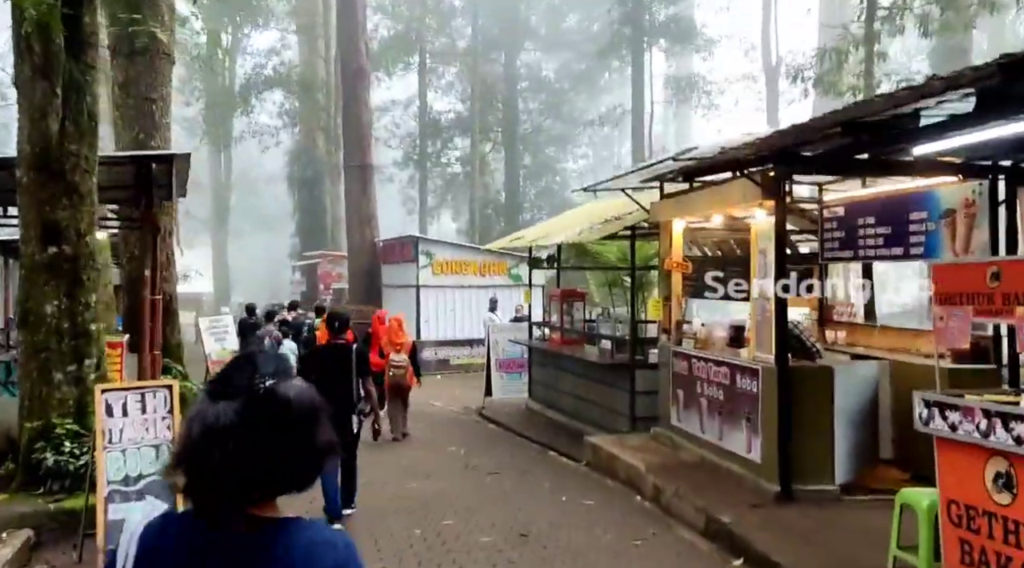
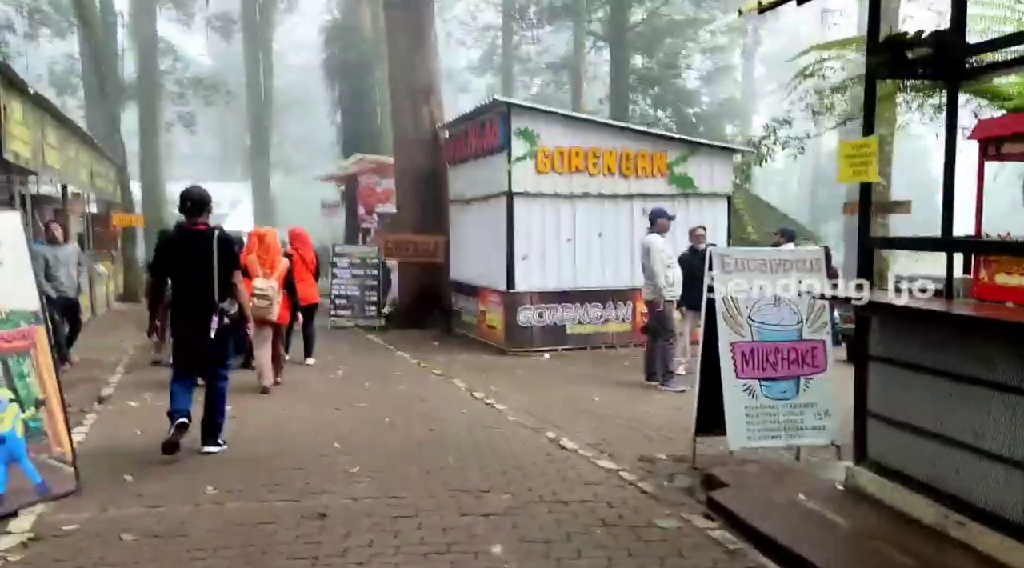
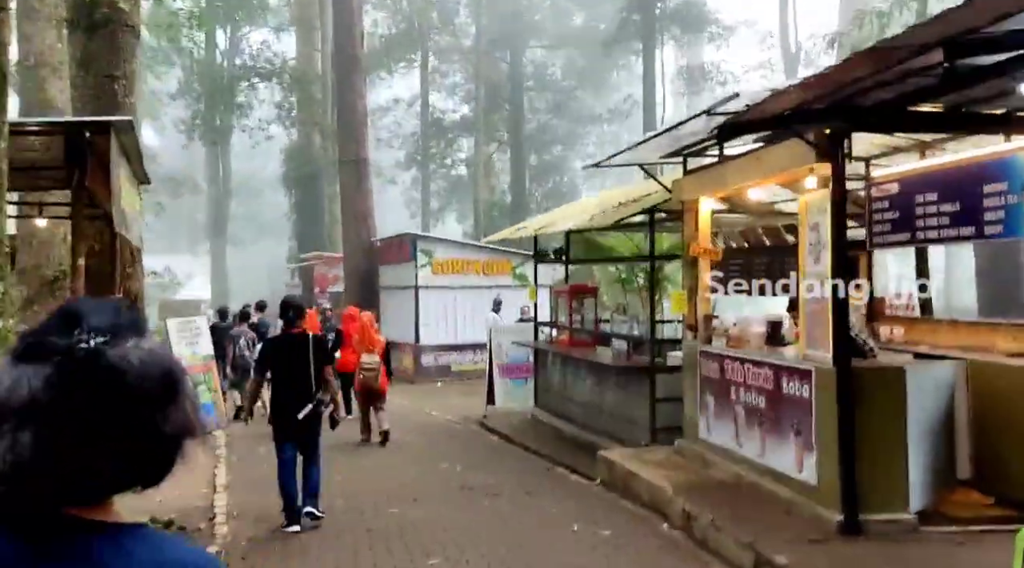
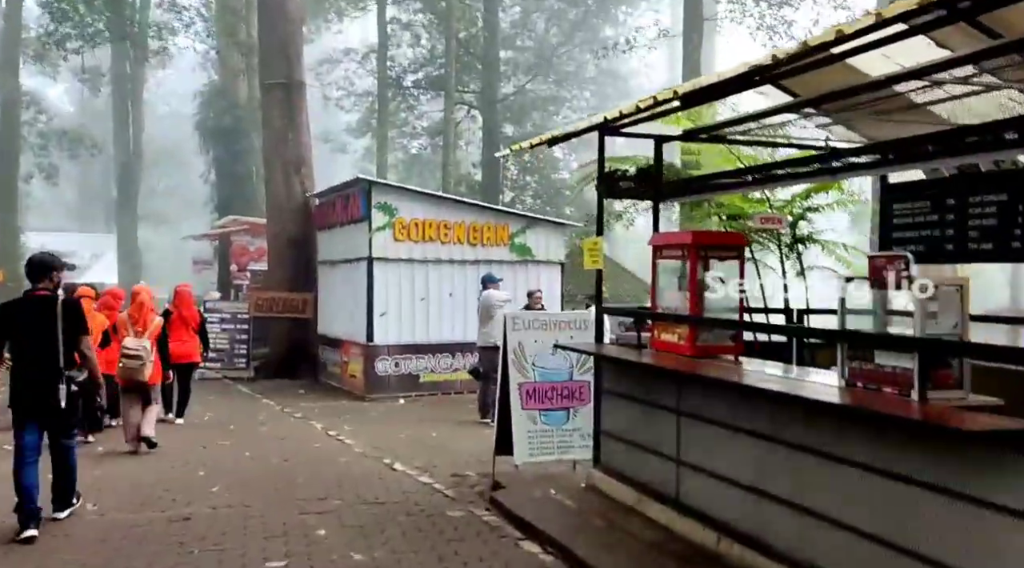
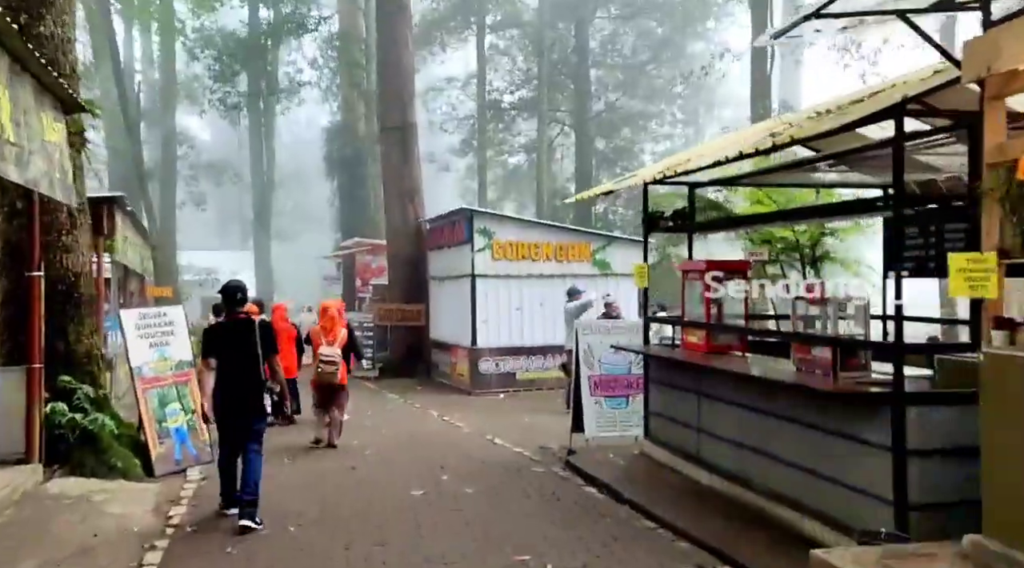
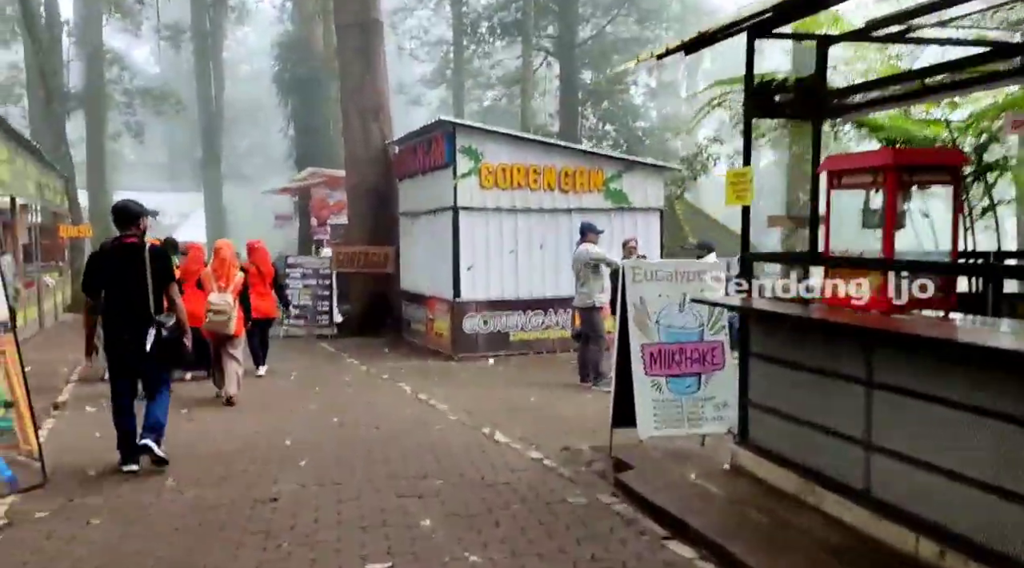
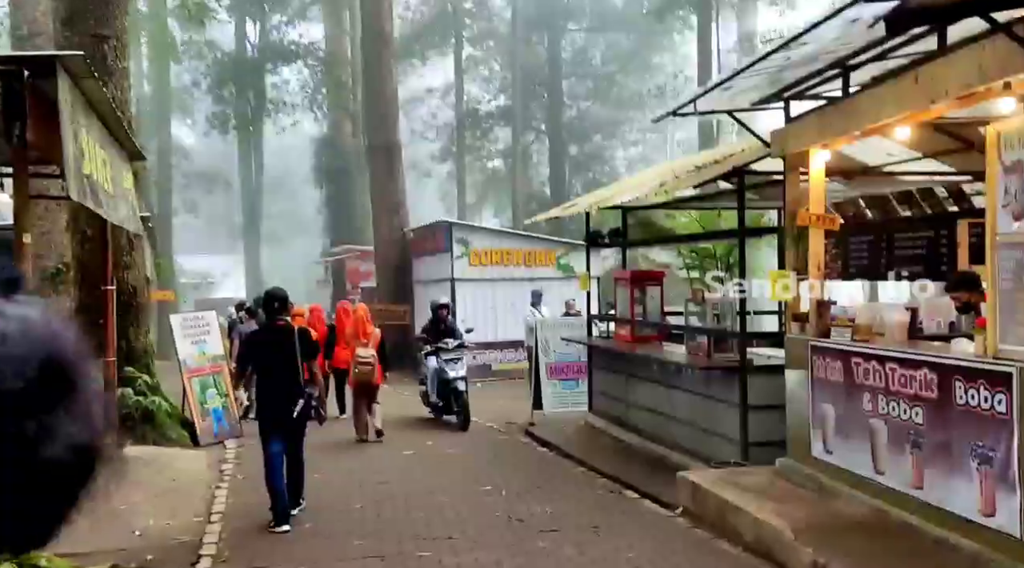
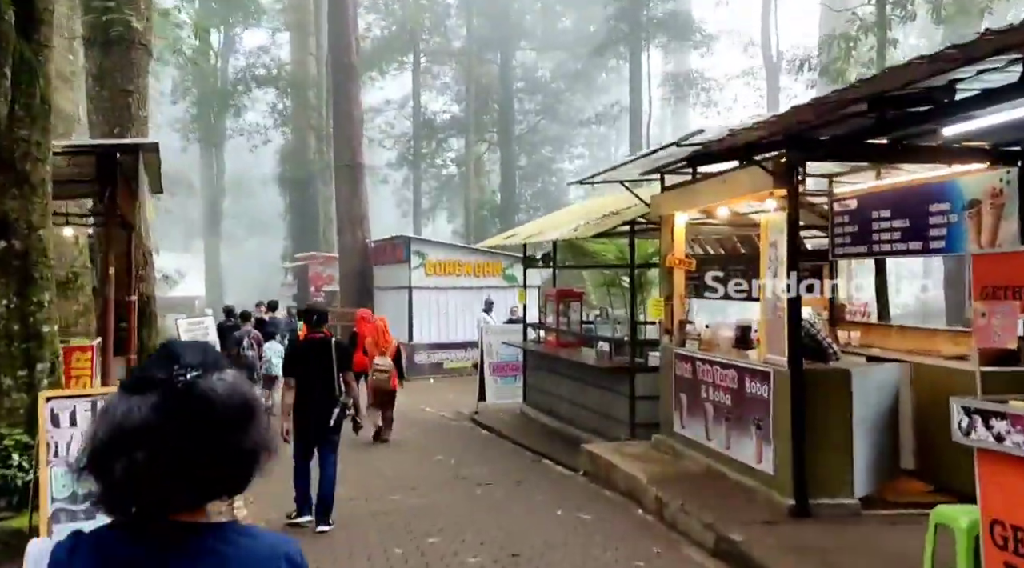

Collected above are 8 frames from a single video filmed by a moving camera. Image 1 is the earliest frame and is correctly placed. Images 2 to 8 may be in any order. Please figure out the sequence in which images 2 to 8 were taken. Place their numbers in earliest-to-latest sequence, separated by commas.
8, 3, 7, 5, 4, 6, 2
